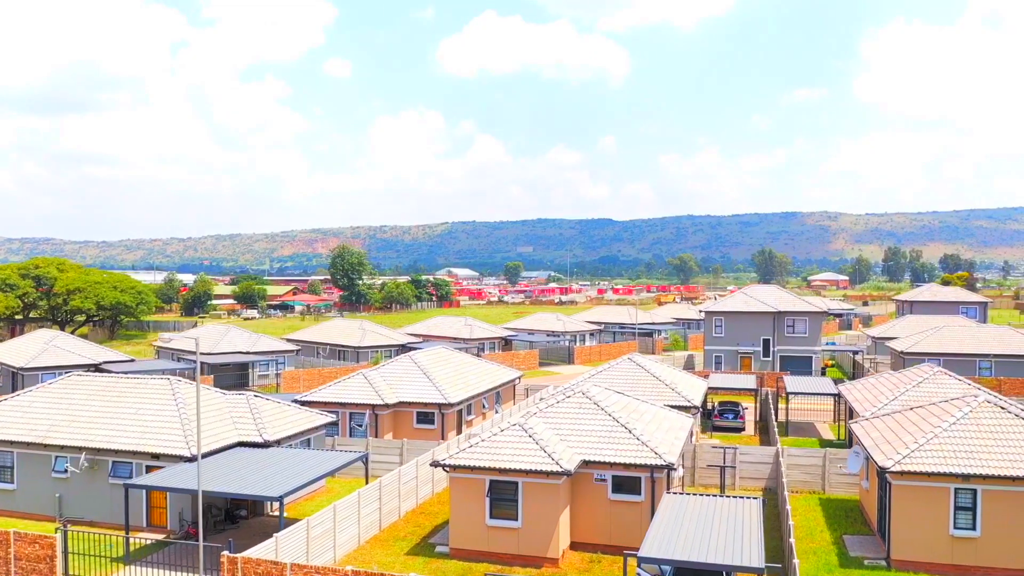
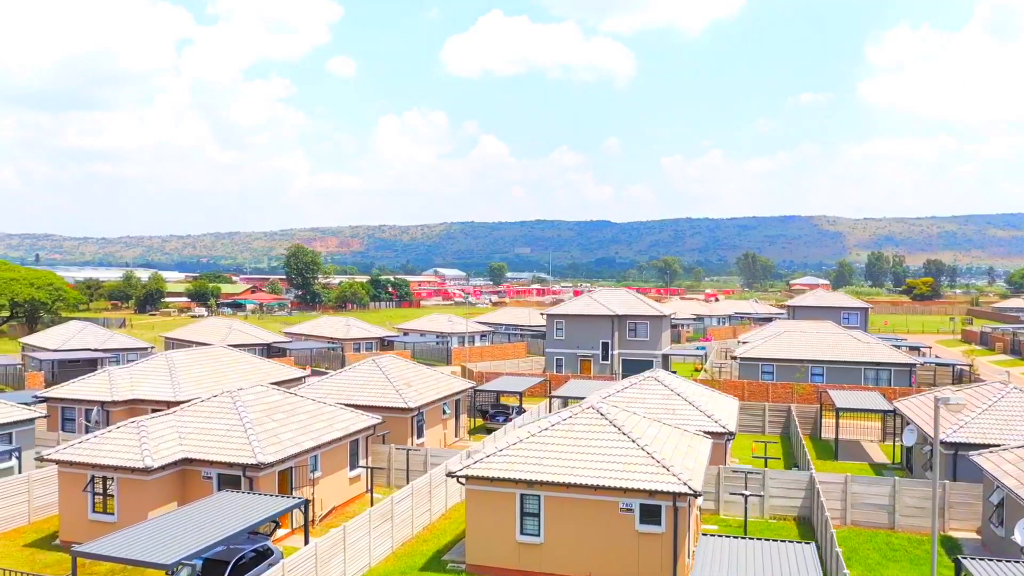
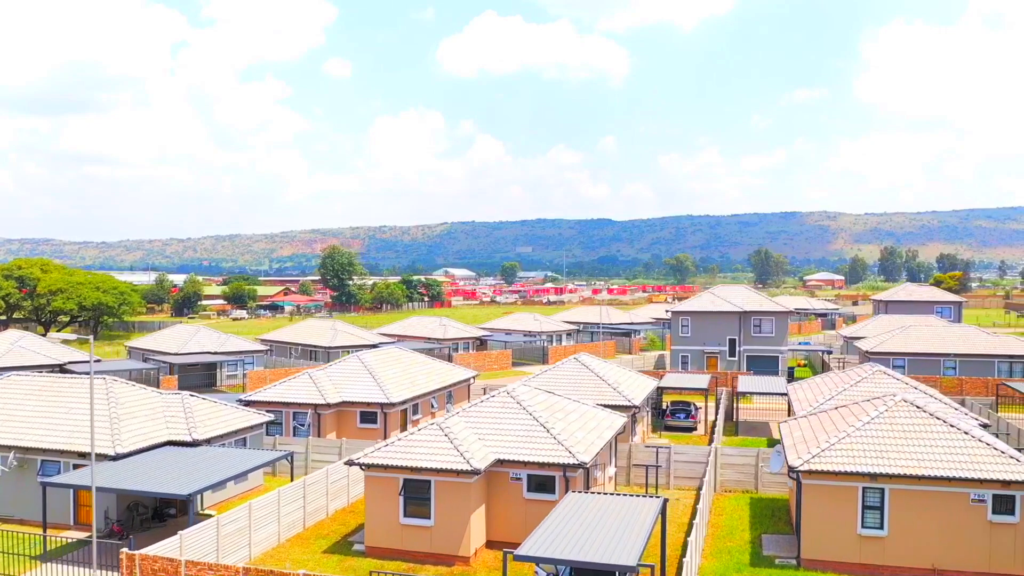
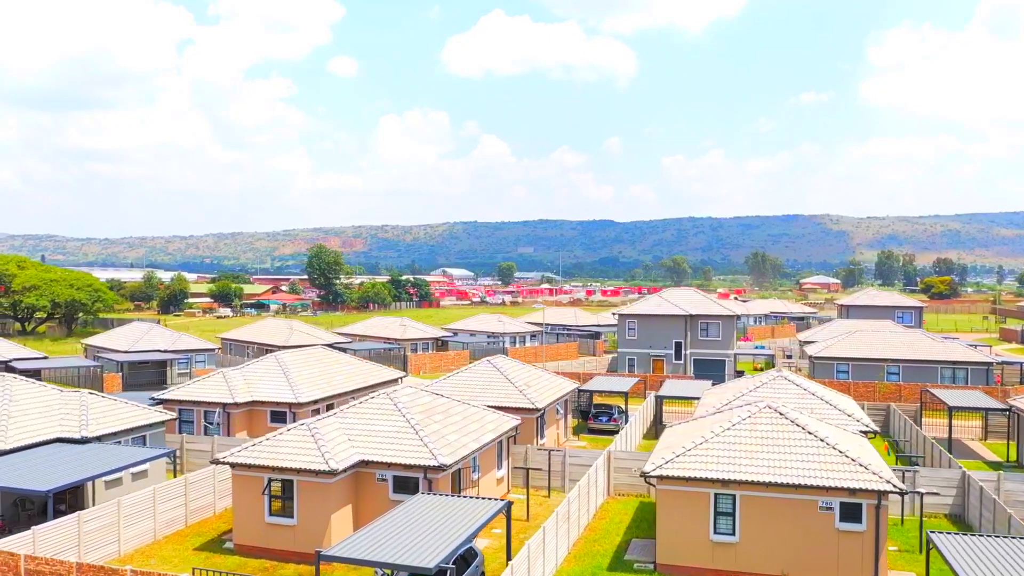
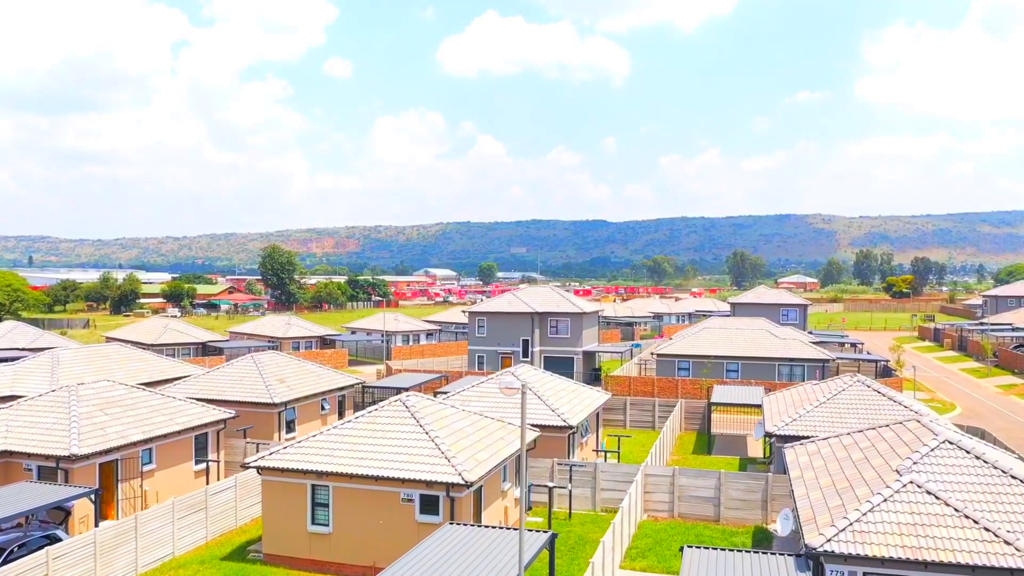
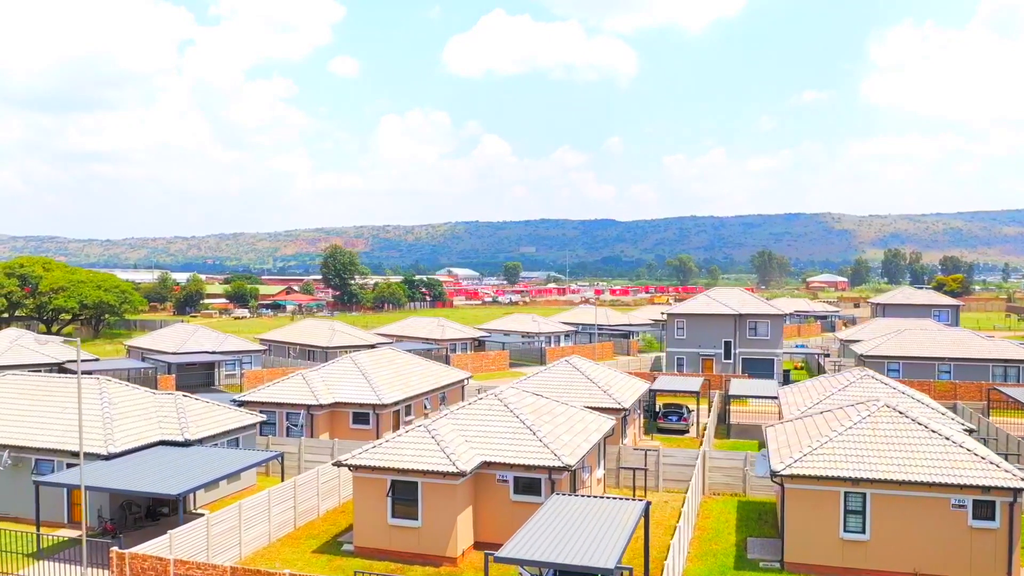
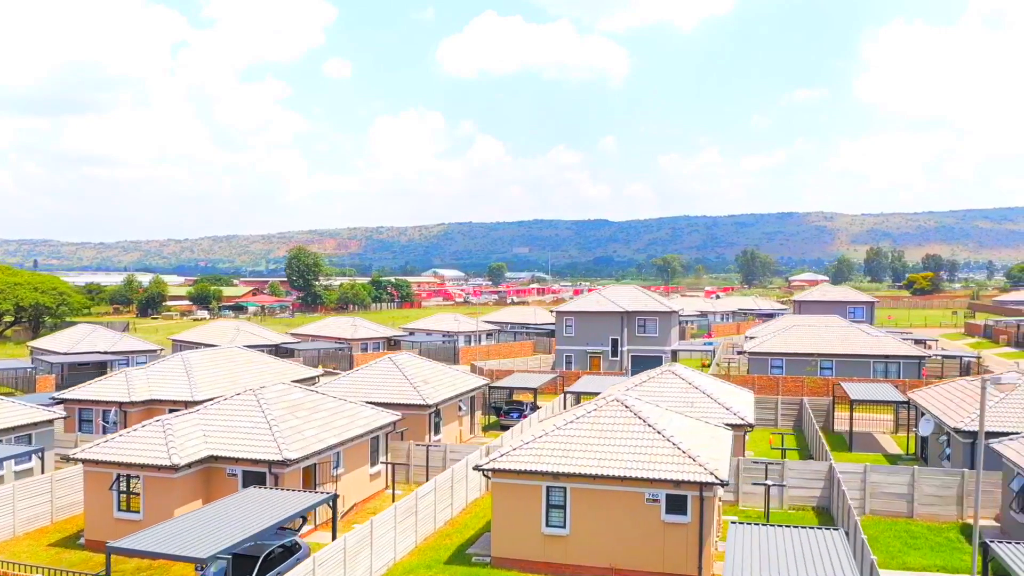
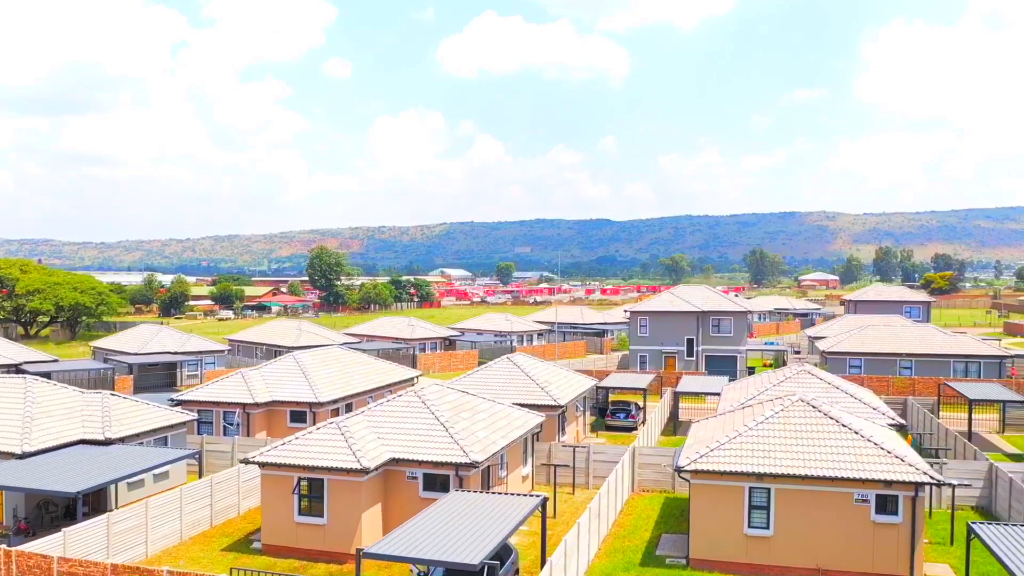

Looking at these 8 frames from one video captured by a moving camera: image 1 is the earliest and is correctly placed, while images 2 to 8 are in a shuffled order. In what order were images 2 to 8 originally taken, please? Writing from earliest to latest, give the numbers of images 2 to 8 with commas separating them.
3, 8, 7, 5, 2, 4, 6
